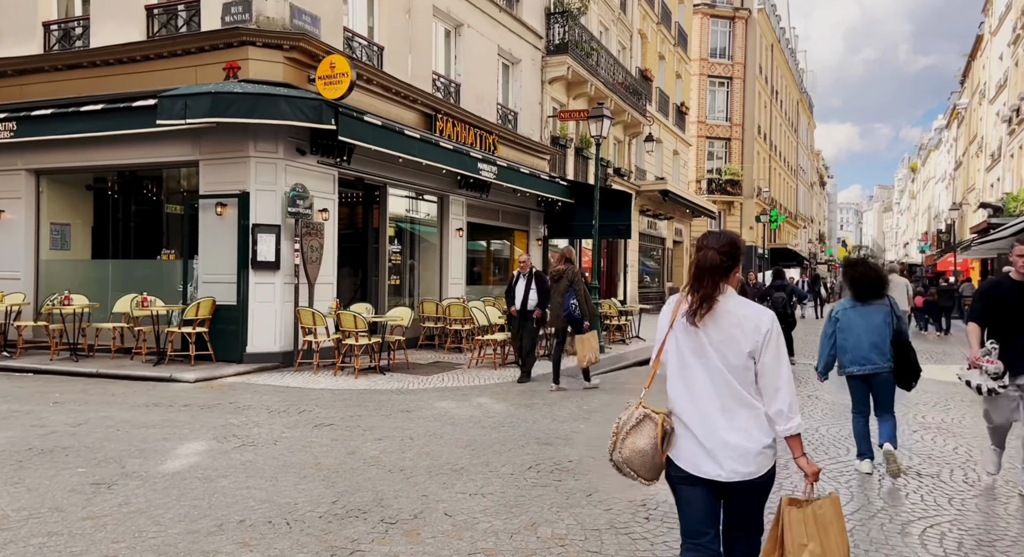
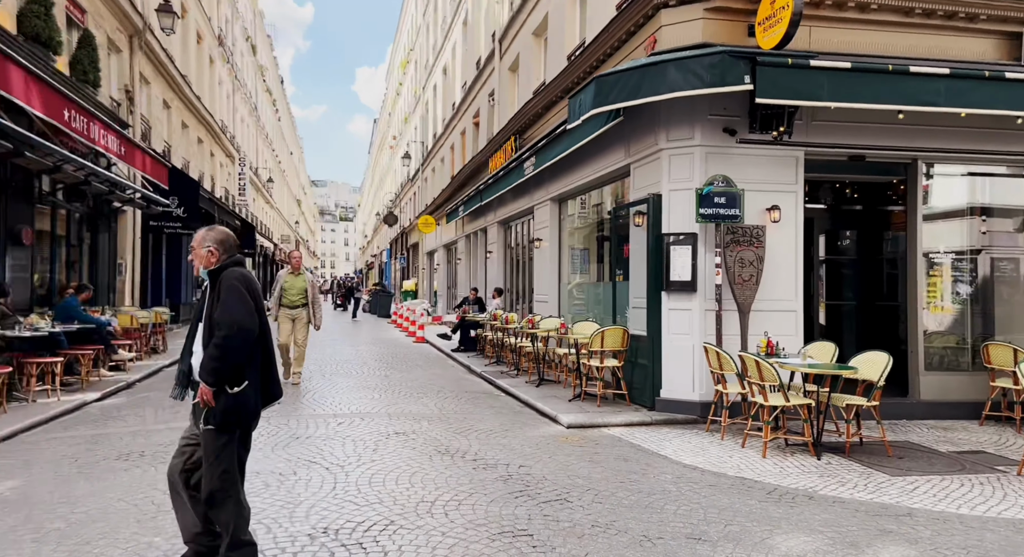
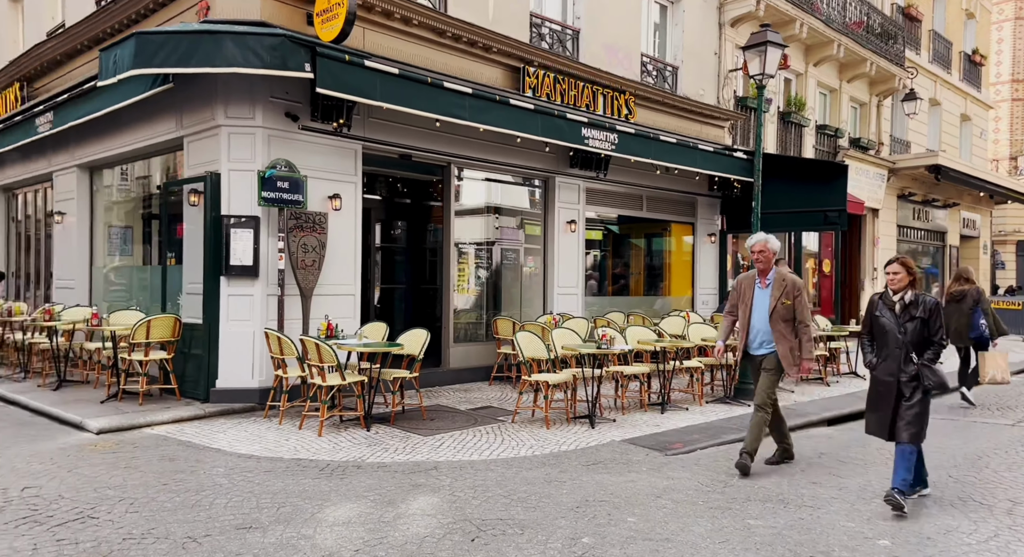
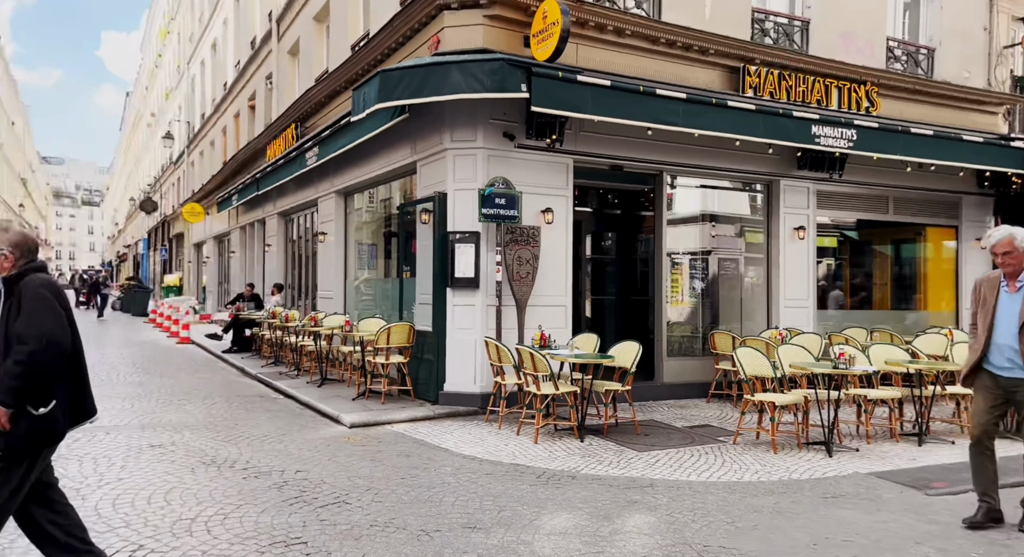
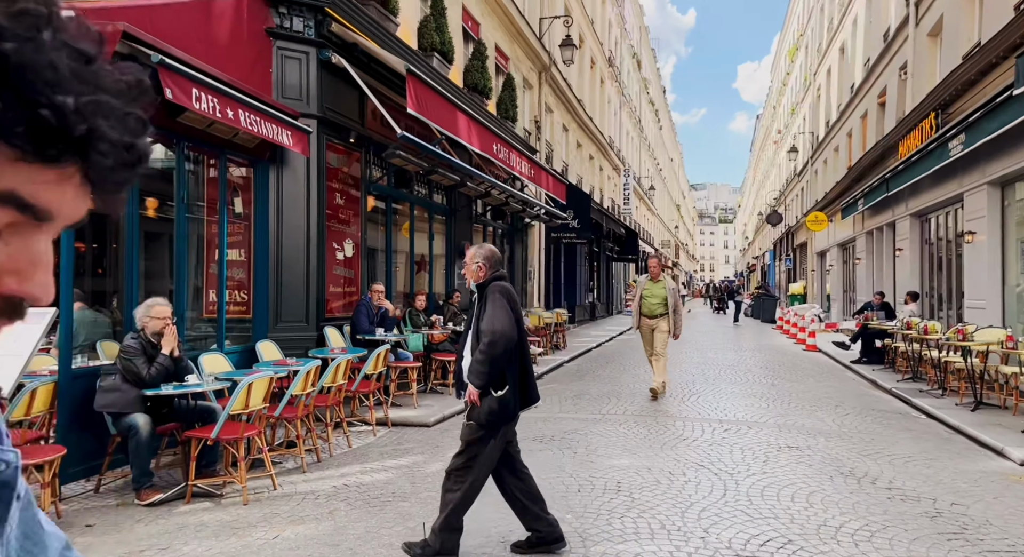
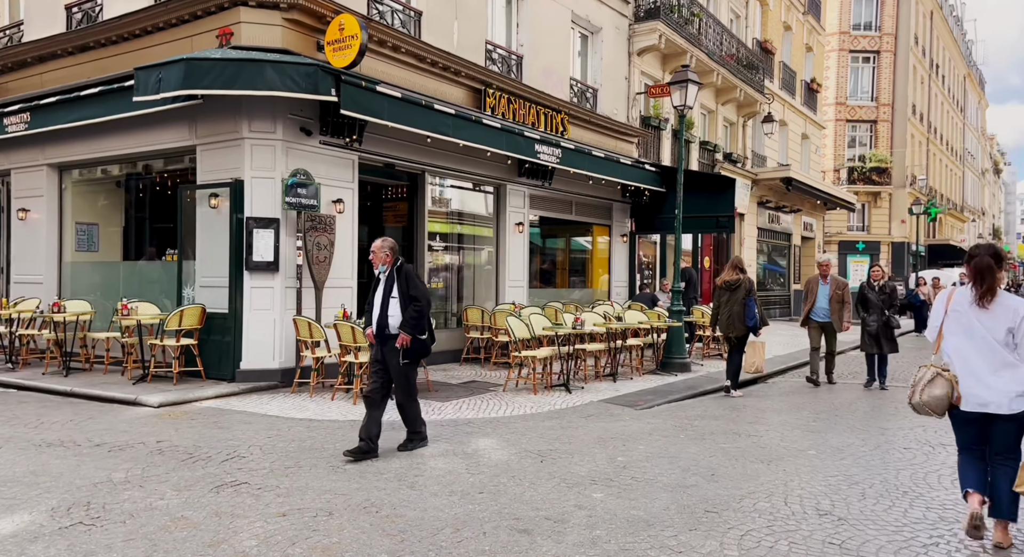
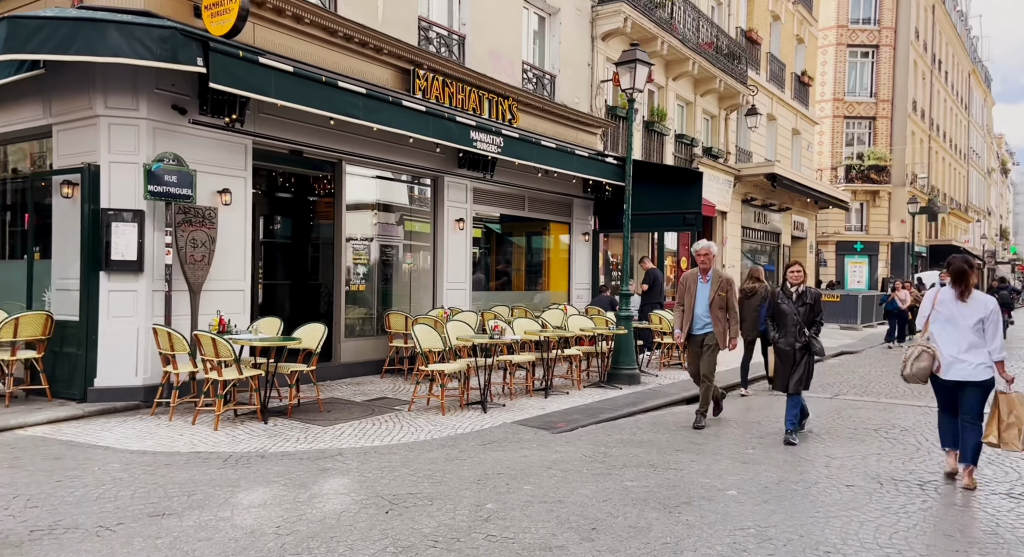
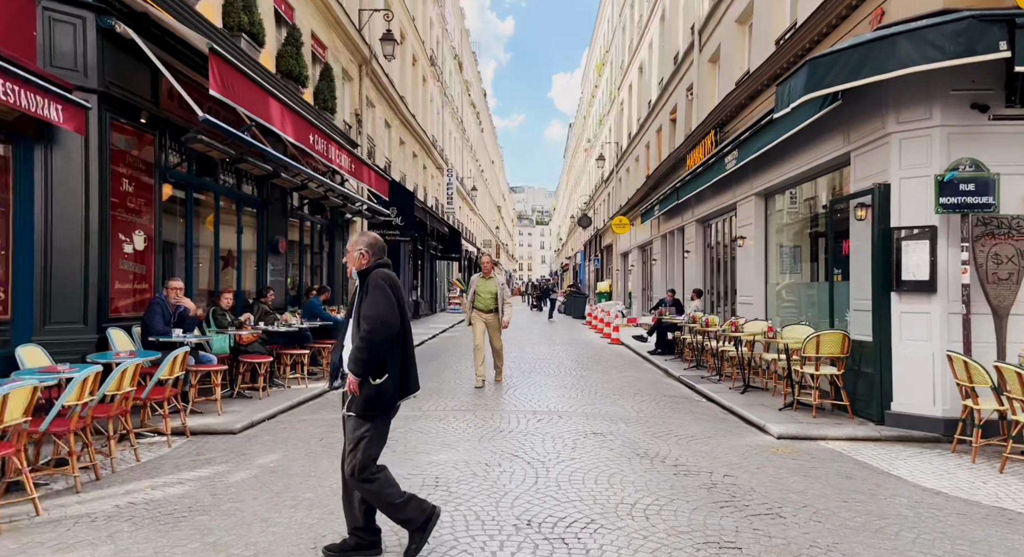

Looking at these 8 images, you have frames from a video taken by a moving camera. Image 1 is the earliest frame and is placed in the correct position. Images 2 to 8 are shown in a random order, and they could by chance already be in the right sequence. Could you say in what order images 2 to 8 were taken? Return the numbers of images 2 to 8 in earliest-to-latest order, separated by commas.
6, 7, 3, 4, 2, 8, 5
